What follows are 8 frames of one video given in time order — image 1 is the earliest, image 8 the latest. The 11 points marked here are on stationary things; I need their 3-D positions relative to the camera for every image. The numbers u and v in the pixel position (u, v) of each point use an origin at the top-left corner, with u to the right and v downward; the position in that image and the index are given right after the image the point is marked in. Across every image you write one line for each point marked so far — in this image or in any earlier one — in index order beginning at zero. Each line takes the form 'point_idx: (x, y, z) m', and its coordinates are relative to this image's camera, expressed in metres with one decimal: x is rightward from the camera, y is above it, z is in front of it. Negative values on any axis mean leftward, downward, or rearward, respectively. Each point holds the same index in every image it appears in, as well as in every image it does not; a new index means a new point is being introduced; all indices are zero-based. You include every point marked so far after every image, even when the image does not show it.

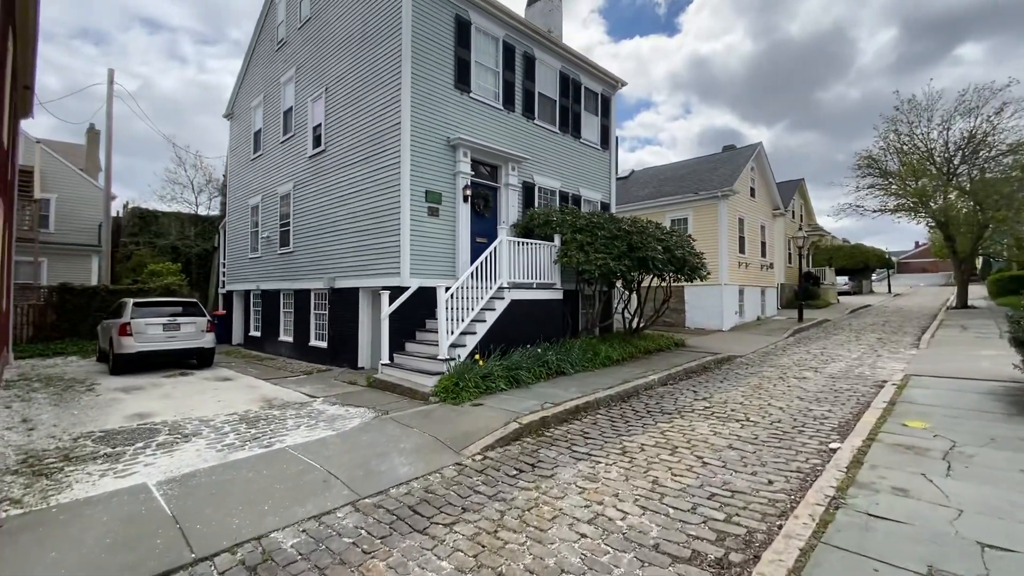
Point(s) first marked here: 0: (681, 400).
0: (+2.7, -1.8, +7.6) m
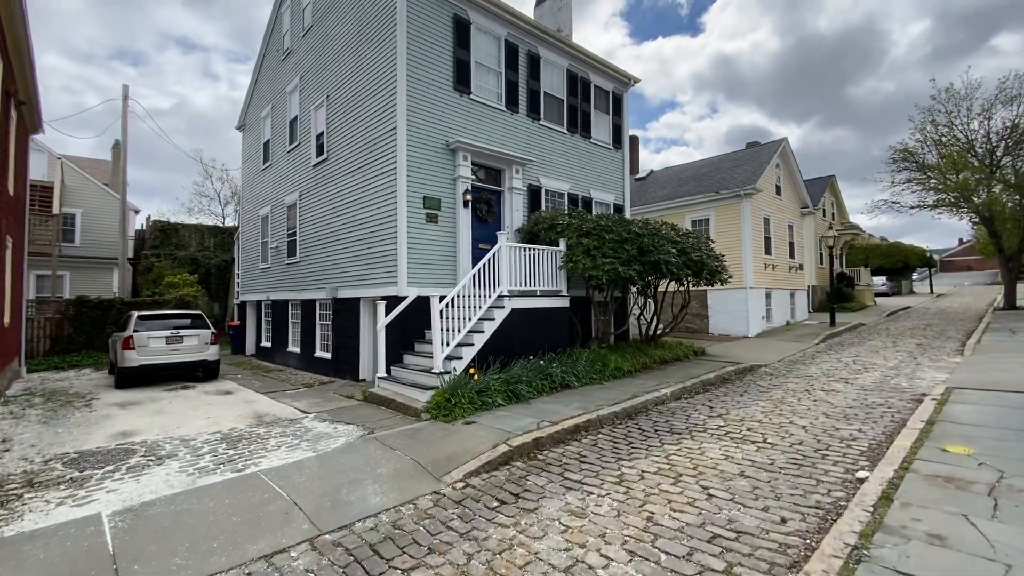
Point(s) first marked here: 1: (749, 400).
0: (+2.6, -1.9, +6.9) m
1: (+3.8, -1.8, +7.8) m
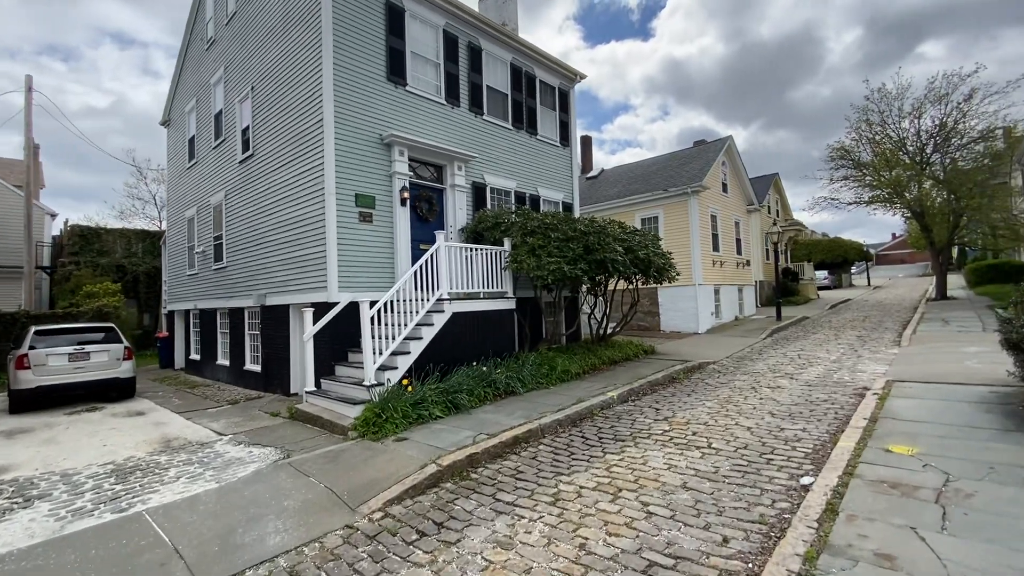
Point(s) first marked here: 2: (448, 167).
0: (+1.7, -1.8, +6.6) m
1: (+2.9, -1.8, +7.5) m
2: (-1.4, +2.6, +10.5) m
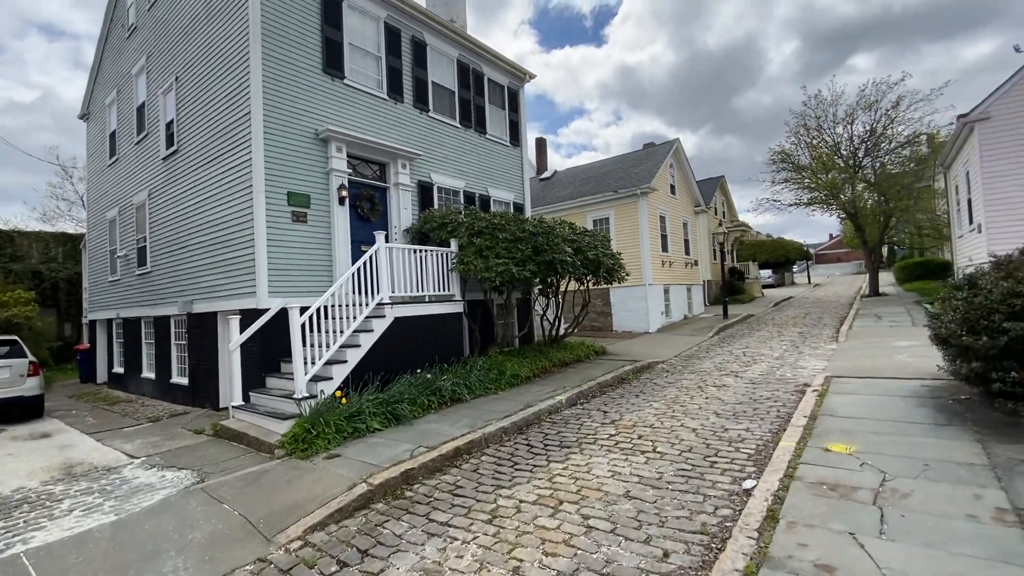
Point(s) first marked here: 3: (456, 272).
0: (+1.0, -1.9, +6.4) m
1: (+2.0, -1.8, +7.5) m
2: (-2.5, +2.6, +10.1) m
3: (-1.1, +0.3, +9.1) m
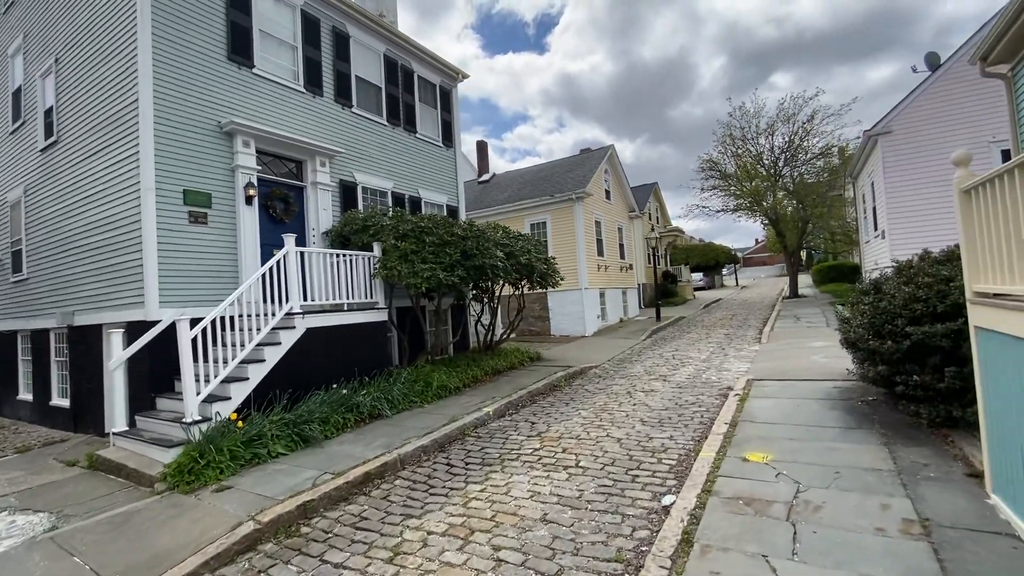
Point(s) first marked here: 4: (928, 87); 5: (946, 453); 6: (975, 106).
0: (0.0, -1.9, +6.1) m
1: (+0.9, -1.8, +7.2) m
2: (-3.9, +2.4, +9.4) m
3: (-2.4, +0.2, +8.5) m
4: (+10.0, +4.8, +11.6) m
5: (+3.6, -1.4, +4.0) m
6: (+10.8, +4.3, +11.3) m
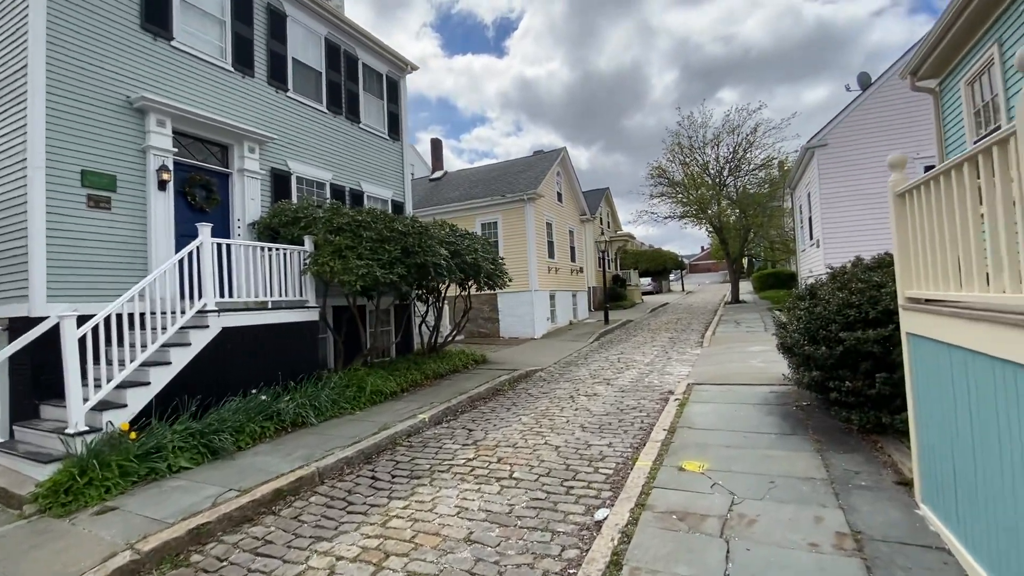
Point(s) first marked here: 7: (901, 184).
0: (-0.8, -1.9, +5.7) m
1: (0.0, -1.9, +7.0) m
2: (-4.9, +2.5, +8.6) m
3: (-3.3, +0.2, +7.9) m
4: (+8.8, +4.6, +12.1) m
5: (+3.0, -1.4, +4.0) m
6: (+9.6, +4.1, +11.9) m
7: (+2.7, +0.7, +3.3) m
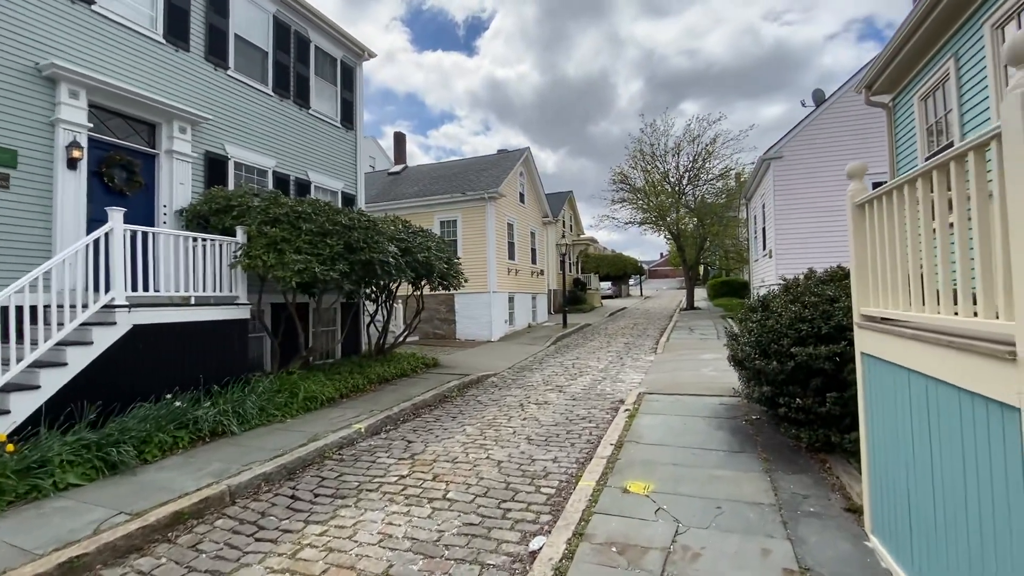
0: (-1.5, -1.9, +5.3) m
1: (-0.8, -1.9, +6.6) m
2: (-5.7, +2.6, +7.9) m
3: (-4.1, +0.3, +7.3) m
4: (+7.8, +4.4, +12.4) m
5: (+2.5, -1.5, +3.8) m
6: (+8.6, +3.7, +12.3) m
7: (+2.3, +0.6, +3.2) m
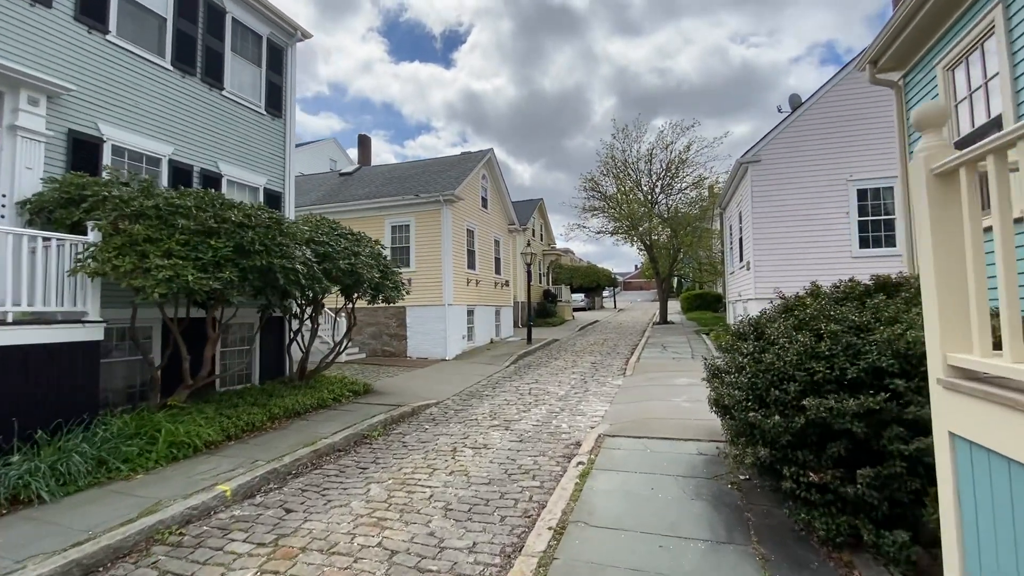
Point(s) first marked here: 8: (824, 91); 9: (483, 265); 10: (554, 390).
0: (-2.2, -2.1, +3.8) m
1: (-1.6, -2.0, +5.0) m
2: (-6.5, +2.5, +6.2) m
3: (-4.9, +0.2, +5.7) m
4: (+6.7, +4.0, +11.4) m
5: (+1.8, -1.7, +2.5) m
6: (+7.6, +3.4, +11.3) m
7: (+1.6, +0.5, +1.9) m
8: (+7.2, +4.6, +11.1) m
9: (-1.0, +0.8, +16.8) m
10: (+0.9, -2.0, +9.3) m
